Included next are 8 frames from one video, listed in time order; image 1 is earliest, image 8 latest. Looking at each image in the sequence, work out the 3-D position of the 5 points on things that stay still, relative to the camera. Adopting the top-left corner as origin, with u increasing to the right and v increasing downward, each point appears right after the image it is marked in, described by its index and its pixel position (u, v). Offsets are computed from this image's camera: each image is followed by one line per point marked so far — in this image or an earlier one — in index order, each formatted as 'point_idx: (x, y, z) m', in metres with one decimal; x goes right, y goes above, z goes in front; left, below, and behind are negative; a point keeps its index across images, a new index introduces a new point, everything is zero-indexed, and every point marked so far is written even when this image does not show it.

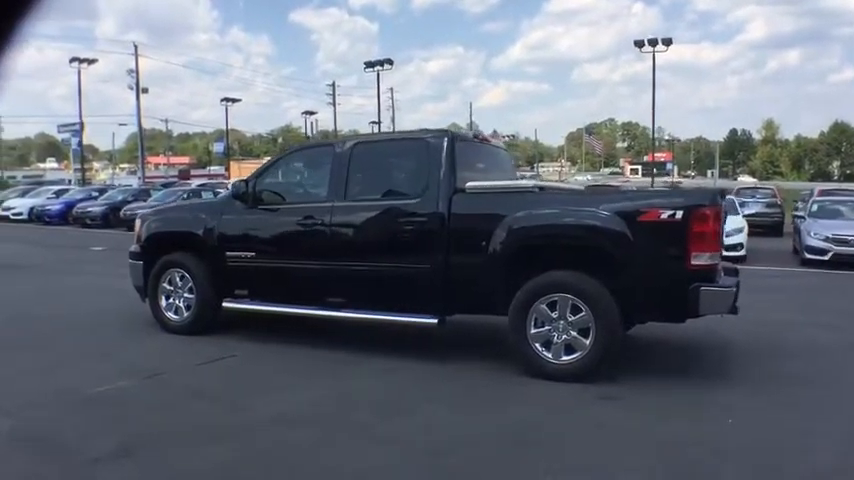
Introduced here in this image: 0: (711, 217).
0: (+2.1, +0.2, +6.2) m
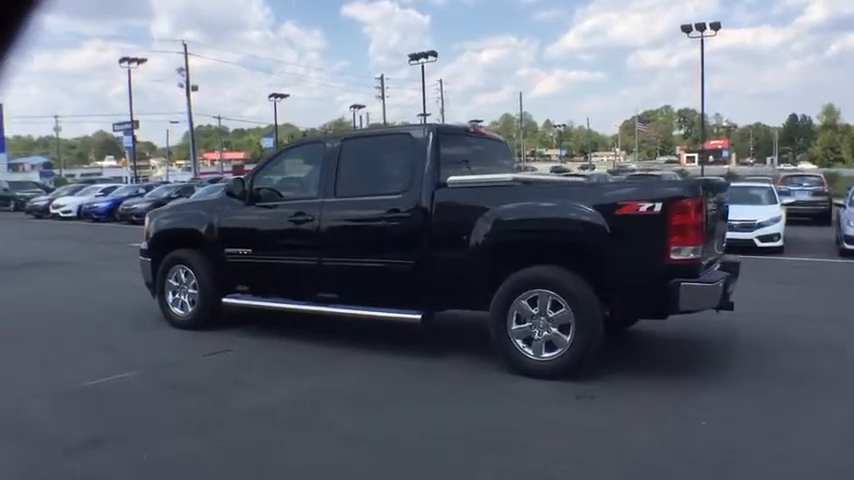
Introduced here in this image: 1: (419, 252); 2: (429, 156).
0: (+1.8, +0.2, +6.0) m
1: (-0.1, -0.1, +7.2) m
2: (0.0, +0.7, +7.4) m
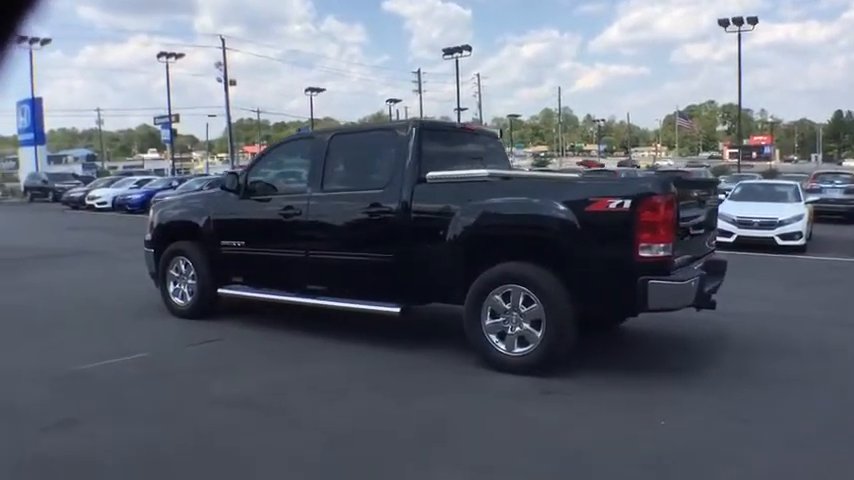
0: (+1.6, +0.2, +6.0) m
1: (-0.2, -0.1, +7.2) m
2: (-0.1, +0.8, +7.4) m
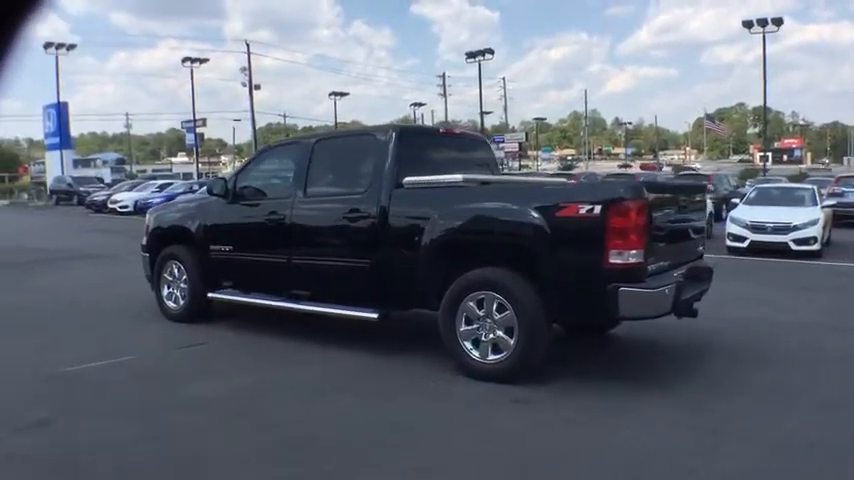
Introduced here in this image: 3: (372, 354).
0: (+1.4, +0.2, +5.8) m
1: (-0.4, -0.1, +7.2) m
2: (-0.3, +0.7, +7.4) m
3: (-0.5, -1.0, +7.4) m
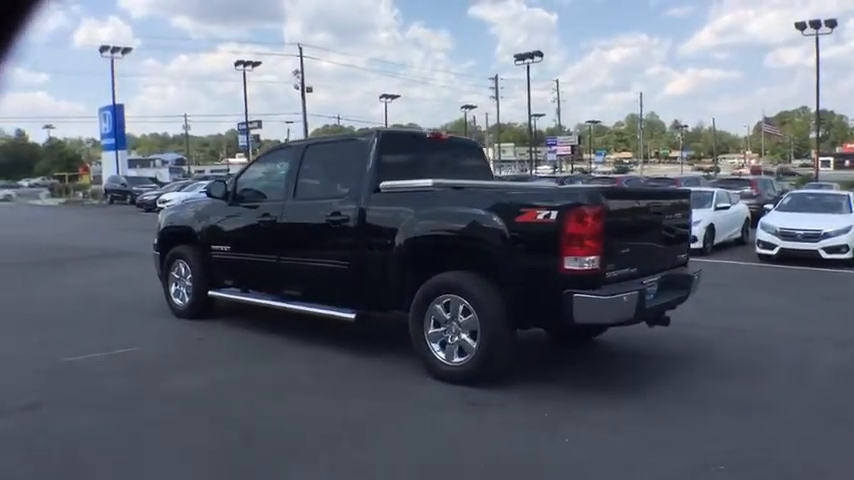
0: (+1.1, +0.2, +5.9) m
1: (-0.6, -0.1, +7.3) m
2: (-0.5, +0.7, +7.5) m
3: (-0.7, -1.0, +7.6) m
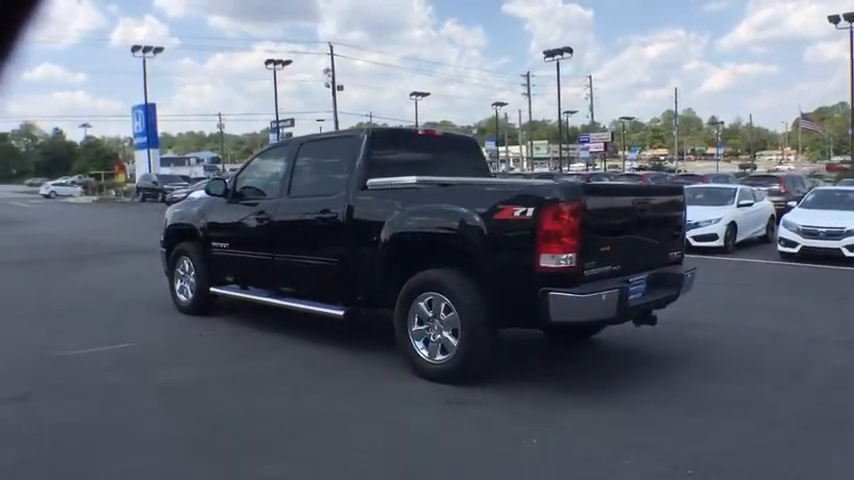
0: (+0.9, +0.2, +5.8) m
1: (-0.7, -0.1, +7.4) m
2: (-0.6, +0.7, +7.5) m
3: (-0.8, -1.0, +7.6) m
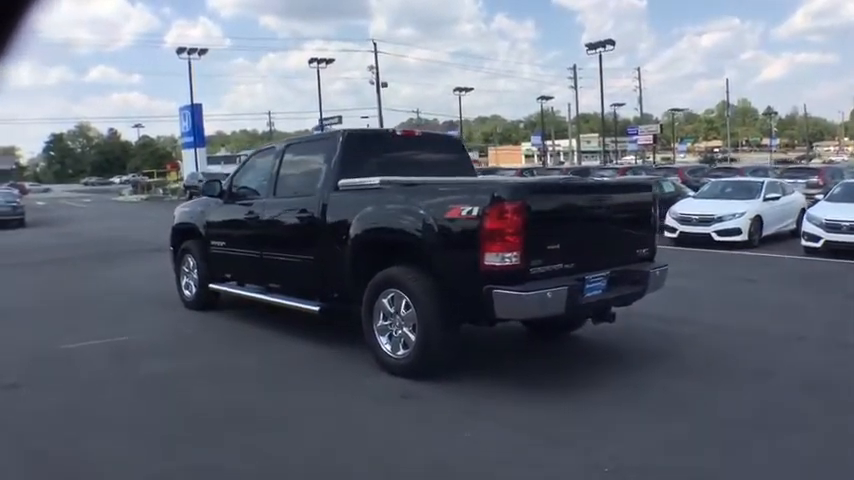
0: (+0.6, +0.2, +5.9) m
1: (-1.0, -0.1, +7.6) m
2: (-0.8, +0.7, +7.7) m
3: (-1.0, -1.0, +7.9) m
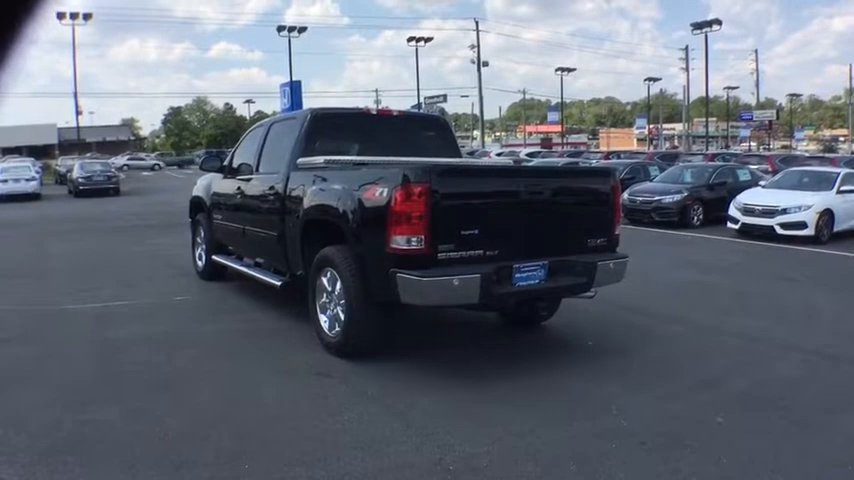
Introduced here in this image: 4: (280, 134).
0: (-0.1, +0.3, +5.9) m
1: (-1.3, +0.1, +7.8) m
2: (-1.1, +0.9, +7.9) m
3: (-1.4, -0.8, +8.0) m
4: (-1.4, +1.0, +8.4) m
